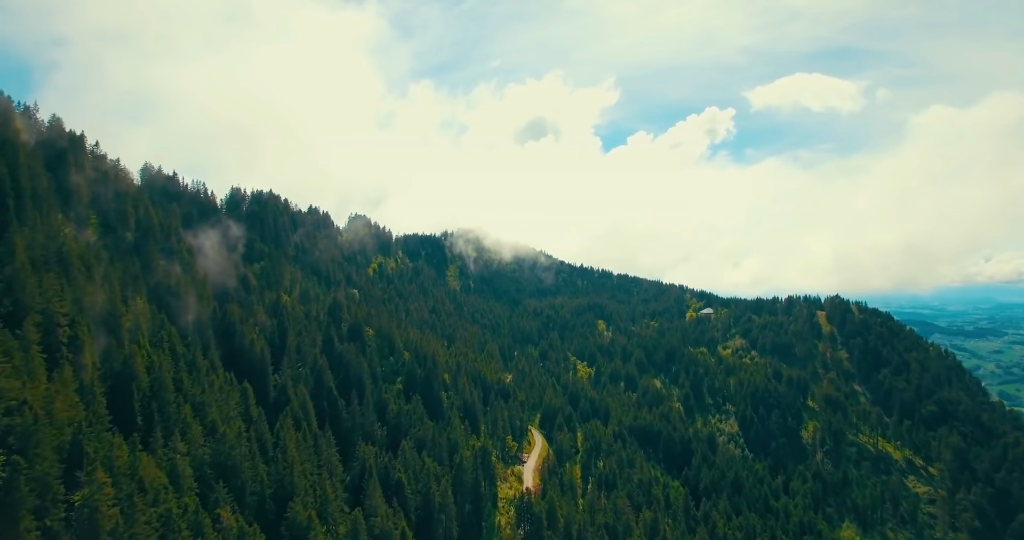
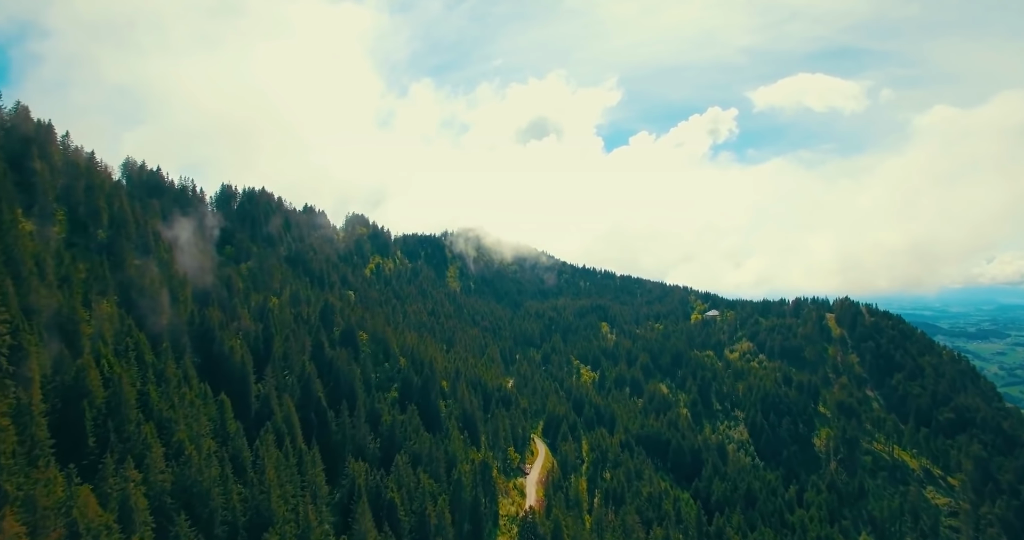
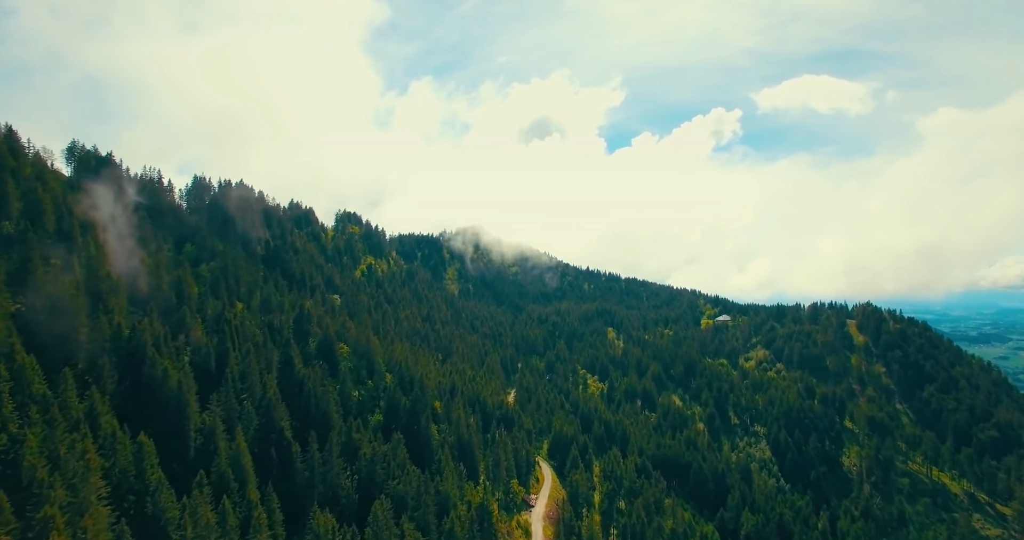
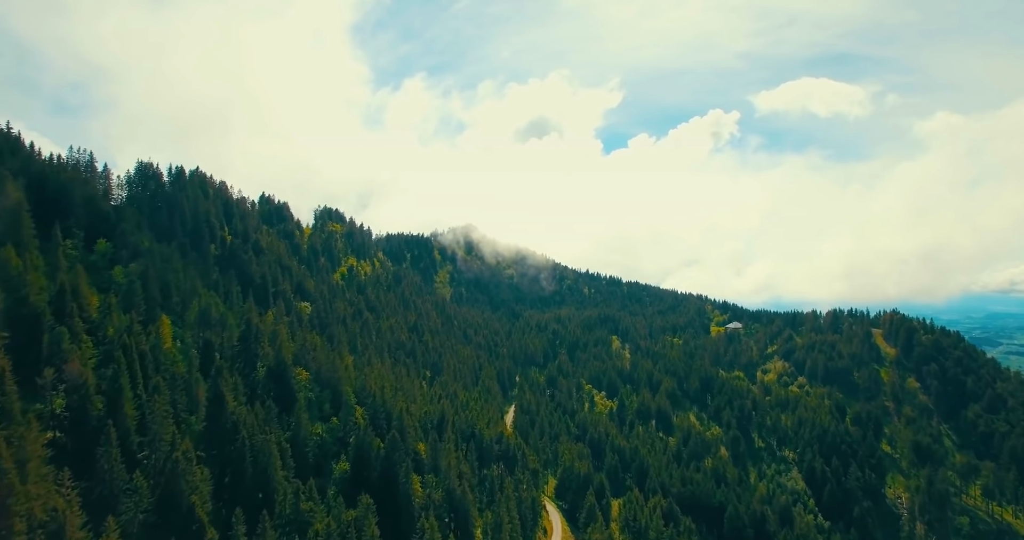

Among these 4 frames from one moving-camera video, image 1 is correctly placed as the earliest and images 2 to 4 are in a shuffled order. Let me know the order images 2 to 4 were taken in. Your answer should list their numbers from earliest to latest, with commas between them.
2, 3, 4
